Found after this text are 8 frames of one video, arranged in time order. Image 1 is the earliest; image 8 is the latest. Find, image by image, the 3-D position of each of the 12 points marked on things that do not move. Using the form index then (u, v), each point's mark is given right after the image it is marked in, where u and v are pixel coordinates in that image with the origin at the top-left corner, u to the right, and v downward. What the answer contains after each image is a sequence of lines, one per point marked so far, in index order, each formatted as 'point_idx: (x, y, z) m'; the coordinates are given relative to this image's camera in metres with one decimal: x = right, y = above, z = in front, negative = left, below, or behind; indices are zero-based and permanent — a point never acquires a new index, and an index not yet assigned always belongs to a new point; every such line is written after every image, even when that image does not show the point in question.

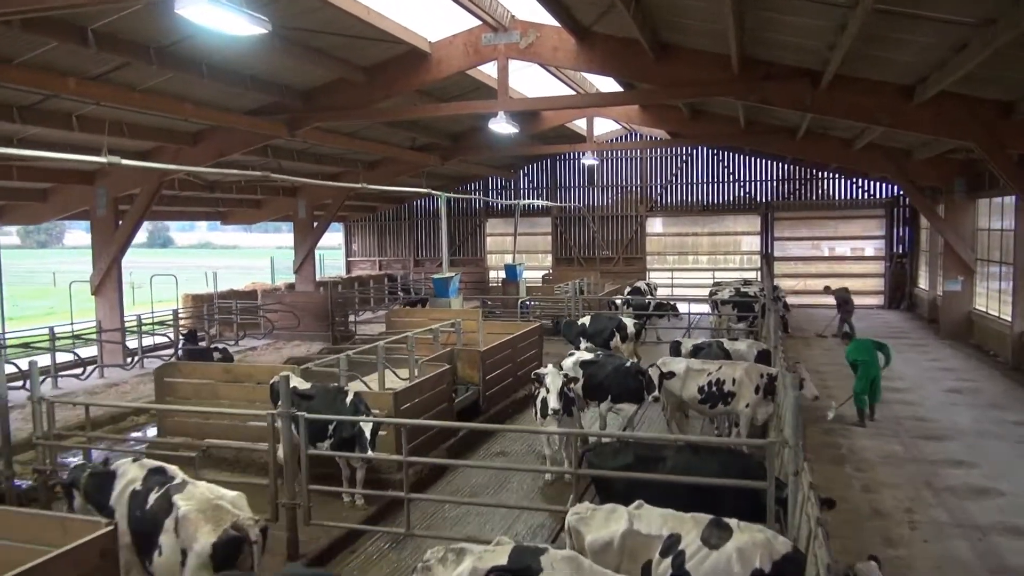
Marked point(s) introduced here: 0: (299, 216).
0: (-3.9, +1.3, +14.6) m
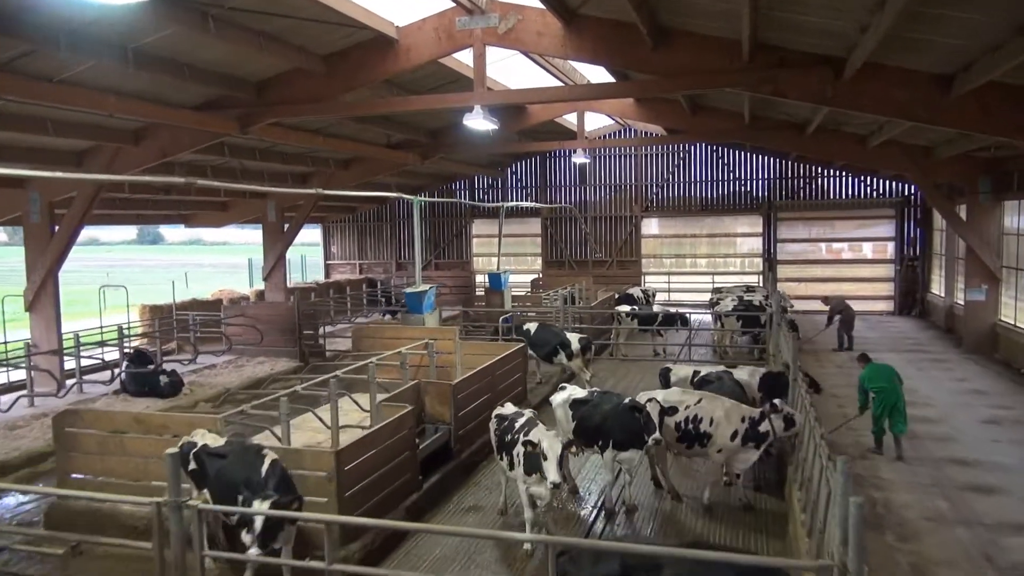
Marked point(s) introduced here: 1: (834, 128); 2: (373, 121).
0: (-4.2, +1.2, +13.5) m
1: (+4.4, +2.2, +10.7) m
2: (-1.9, +2.2, +10.6) m
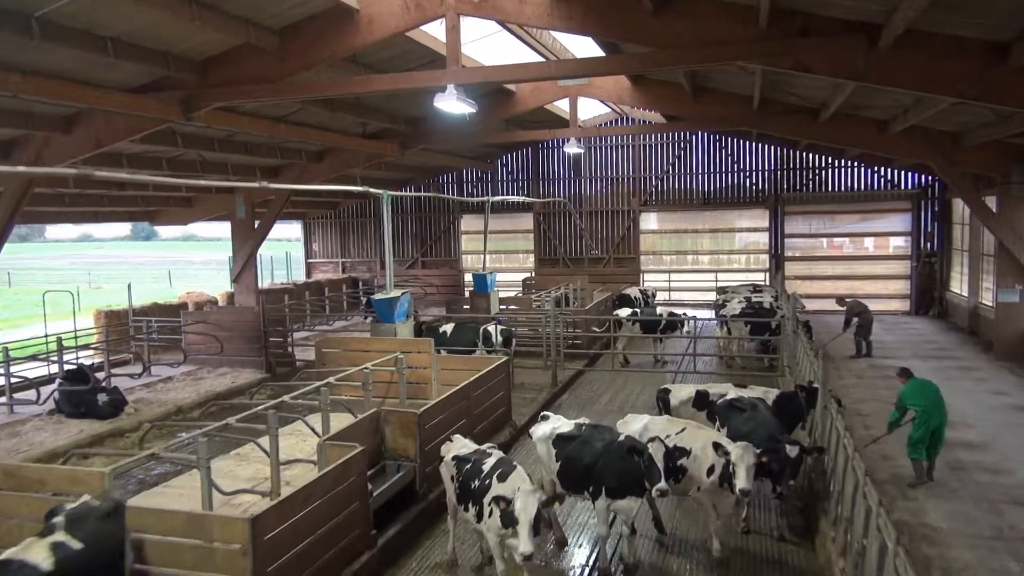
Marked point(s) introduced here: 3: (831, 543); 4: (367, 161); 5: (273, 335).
0: (-4.4, +1.1, +12.5) m
1: (+4.2, +2.2, +9.7) m
2: (-2.1, +2.2, +9.6) m
3: (+1.7, -1.4, +4.2) m
4: (-2.2, +1.9, +12.1) m
5: (-3.1, -0.6, +10.2) m
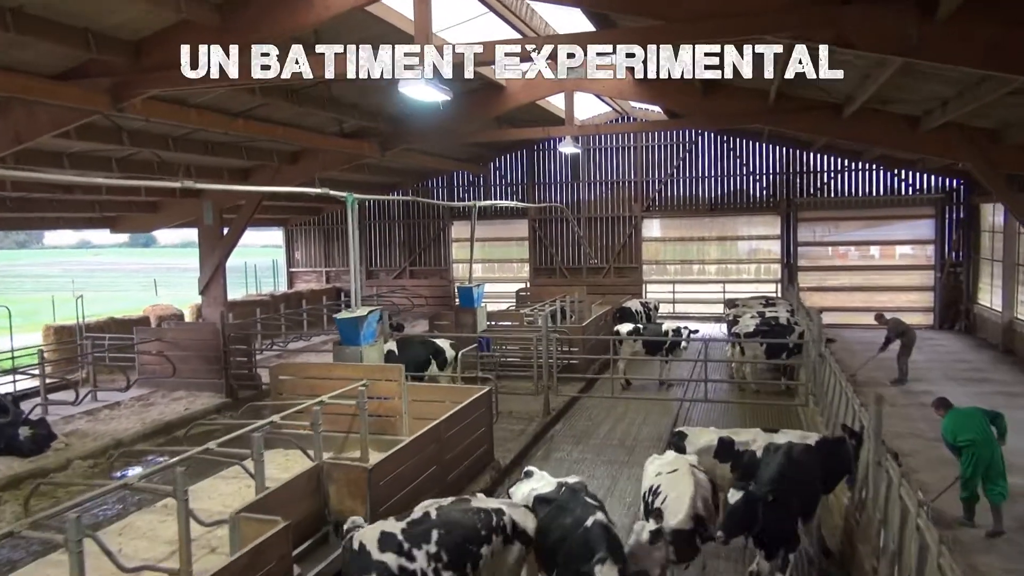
0: (-4.5, +1.0, +11.5) m
1: (+4.1, +2.0, +8.7) m
2: (-2.2, +2.0, +8.6) m
3: (+1.6, -1.5, +3.2) m
4: (-2.3, +1.8, +11.1) m
5: (-3.2, -0.8, +9.2) m
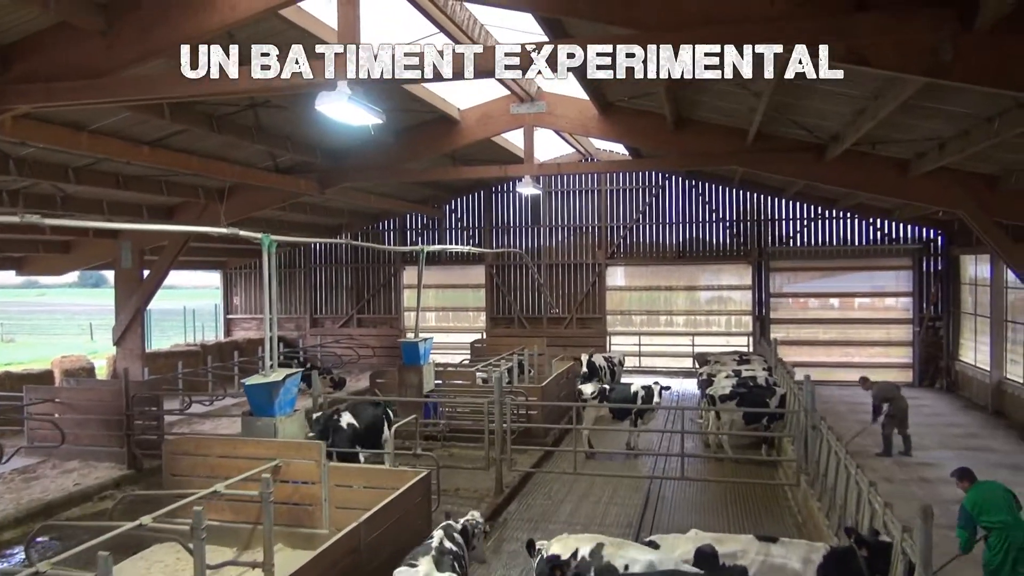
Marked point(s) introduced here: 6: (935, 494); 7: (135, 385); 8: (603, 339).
0: (-5.1, +0.3, +10.3) m
1: (+3.6, +1.4, +8.0) m
2: (-2.7, +1.5, +7.5) m
3: (+1.3, -1.7, +2.2) m
4: (-2.9, +1.1, +10.0) m
5: (-3.7, -1.3, +7.9) m
6: (+3.6, -1.7, +6.8) m
7: (-3.8, -1.0, +8.0) m
8: (+1.6, -0.9, +14.2) m
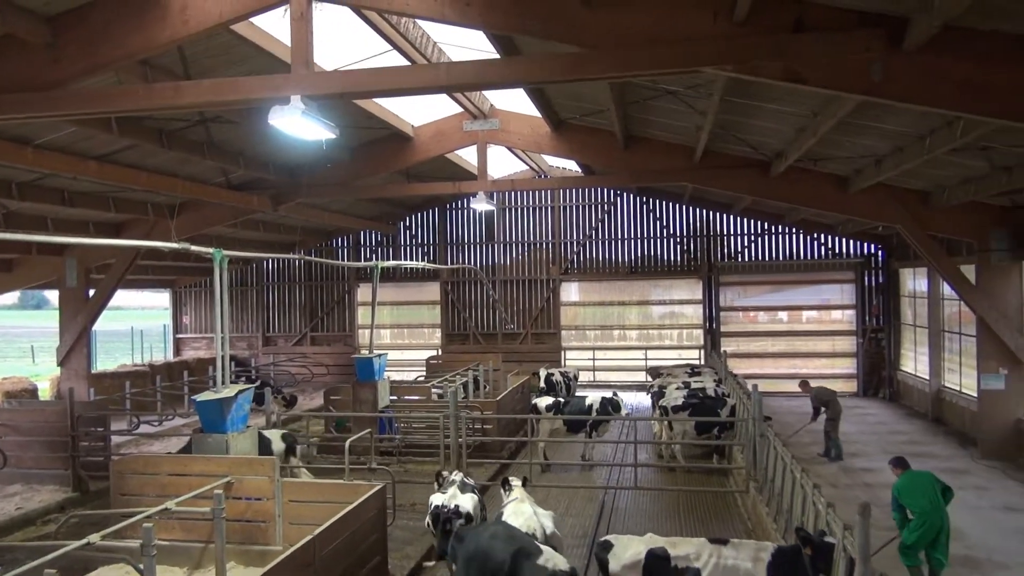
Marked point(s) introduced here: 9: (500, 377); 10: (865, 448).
0: (-5.7, +0.1, +10.0) m
1: (+3.1, +1.3, +8.3) m
2: (-3.1, +1.3, +7.5) m
3: (+1.2, -1.8, +2.3) m
4: (-3.5, +0.9, +9.9) m
5: (-4.2, -1.5, +7.7) m
6: (+3.2, -1.8, +7.0) m
7: (-4.3, -1.2, +7.8) m
8: (+0.8, -1.2, +14.3) m
9: (-0.2, -1.3, +11.7) m
10: (+4.0, -1.8, +9.0) m
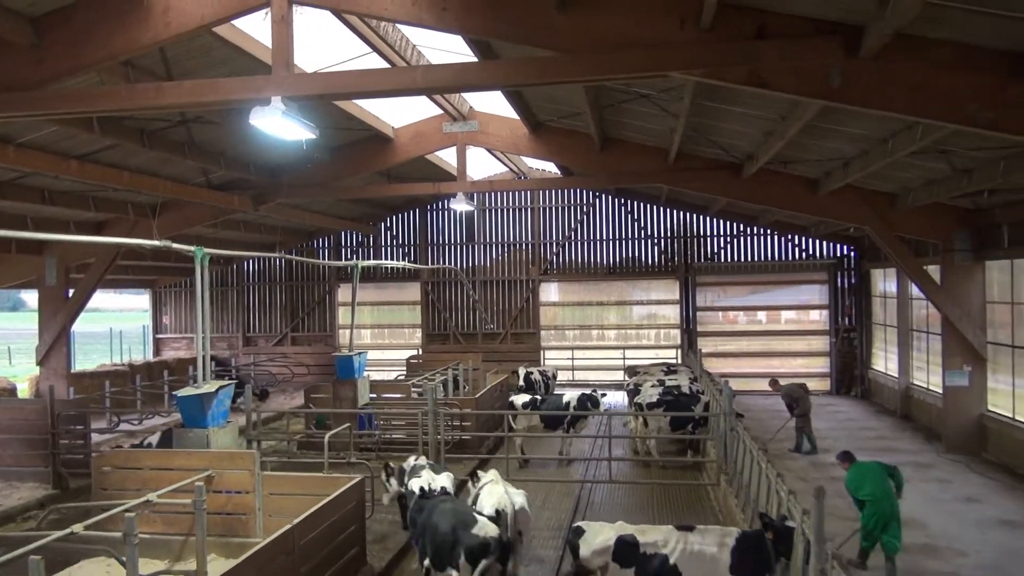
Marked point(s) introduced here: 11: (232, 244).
0: (-6.0, +0.1, +10.1) m
1: (+2.9, +1.3, +8.5) m
2: (-3.3, +1.4, +7.5) m
3: (+1.1, -1.7, +2.4) m
4: (-3.8, +0.9, +10.0) m
5: (-4.4, -1.5, +7.8) m
6: (+3.0, -1.8, +7.2) m
7: (-4.5, -1.1, +7.9) m
8: (+0.5, -1.2, +14.5) m
9: (-0.5, -1.3, +11.9) m
10: (+3.8, -1.8, +9.2) m
11: (-5.0, +0.8, +14.1) m
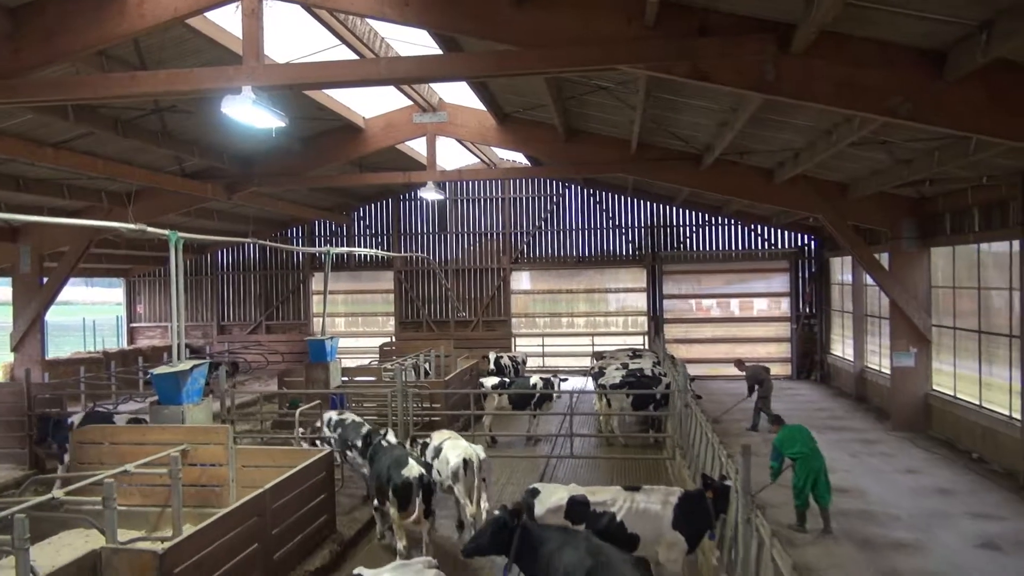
0: (-6.4, +0.2, +10.2) m
1: (+2.5, +1.4, +8.9) m
2: (-3.7, +1.5, +7.7) m
3: (+0.9, -1.6, +2.8) m
4: (-4.2, +1.1, +10.2) m
5: (-4.7, -1.3, +7.9) m
6: (+2.7, -1.7, +7.6) m
7: (-4.8, -1.0, +8.0) m
8: (-0.1, -1.0, +14.8) m
9: (-0.9, -1.1, +12.1) m
10: (+3.4, -1.6, +9.6) m
11: (-5.5, +1.0, +14.3) m
